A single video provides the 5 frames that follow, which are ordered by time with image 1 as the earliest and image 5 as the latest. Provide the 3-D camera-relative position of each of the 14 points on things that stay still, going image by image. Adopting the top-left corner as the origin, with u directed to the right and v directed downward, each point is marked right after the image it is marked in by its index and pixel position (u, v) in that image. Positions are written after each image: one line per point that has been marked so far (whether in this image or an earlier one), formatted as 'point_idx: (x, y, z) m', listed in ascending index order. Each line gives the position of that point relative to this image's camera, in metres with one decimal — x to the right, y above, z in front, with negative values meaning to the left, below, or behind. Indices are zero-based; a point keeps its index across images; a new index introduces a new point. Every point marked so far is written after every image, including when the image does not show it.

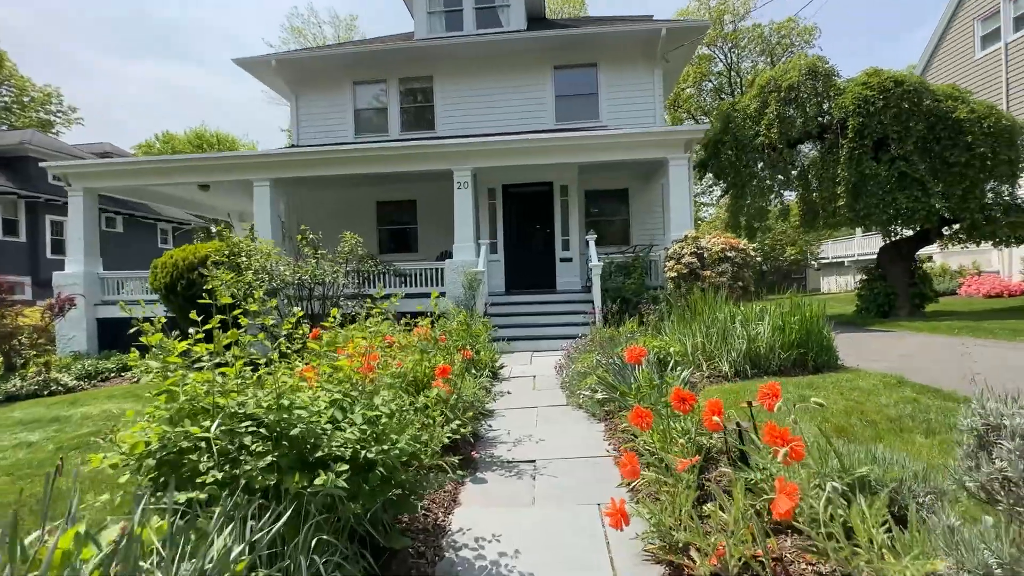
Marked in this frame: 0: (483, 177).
0: (-0.8, +2.8, +12.0) m
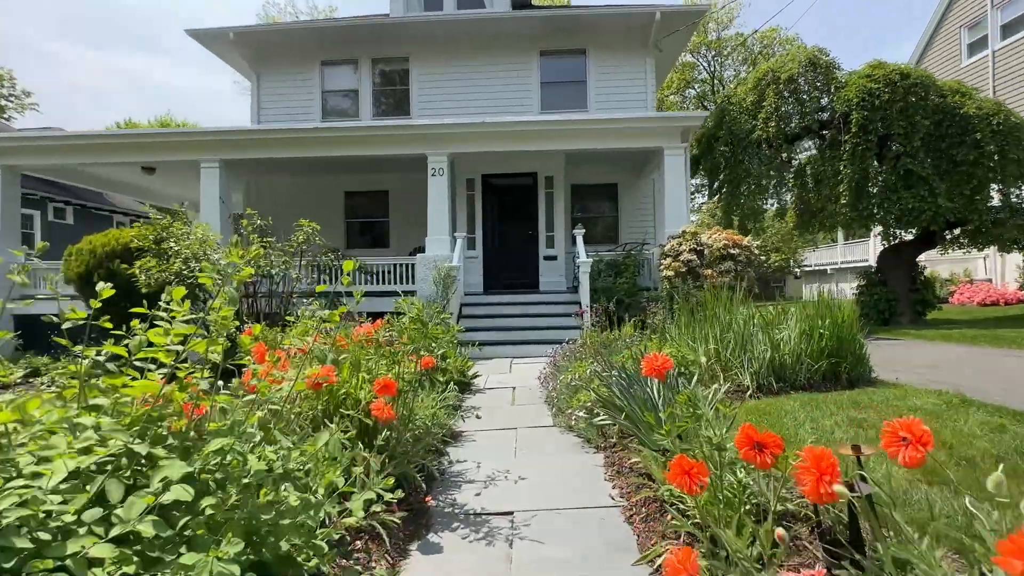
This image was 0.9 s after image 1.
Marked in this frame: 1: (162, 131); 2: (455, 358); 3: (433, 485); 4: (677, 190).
0: (-1.2, +2.9, +11.0) m
1: (-7.3, +3.3, +9.9) m
2: (-0.7, -0.9, +5.5) m
3: (-0.5, -1.3, +3.0) m
4: (+3.3, +2.0, +9.4) m
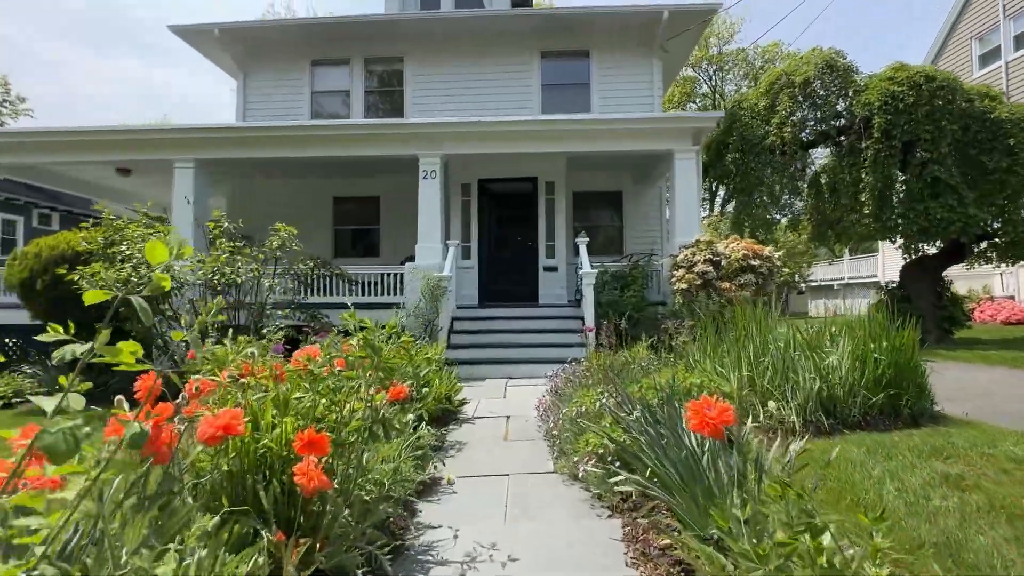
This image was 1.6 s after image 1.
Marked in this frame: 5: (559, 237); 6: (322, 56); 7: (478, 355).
0: (-1.2, +2.6, +10.3) m
1: (-7.4, +3.1, +9.2) m
2: (-0.8, -1.0, +4.7) m
3: (-0.6, -1.3, +2.2) m
4: (+3.2, +1.7, +8.7) m
5: (+1.0, +1.1, +10.2) m
6: (-4.9, +6.0, +12.2) m
7: (-0.5, -1.1, +7.7) m
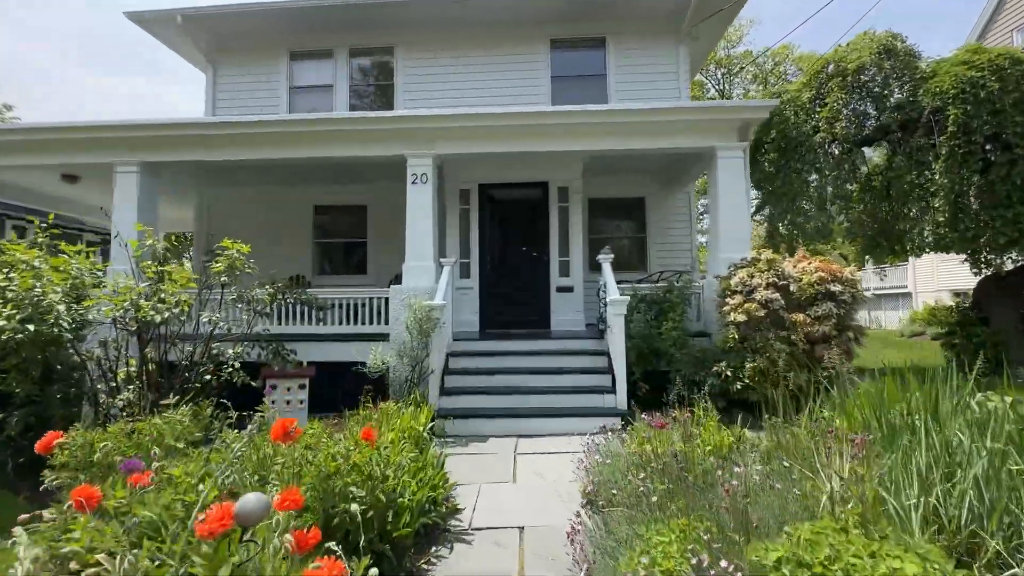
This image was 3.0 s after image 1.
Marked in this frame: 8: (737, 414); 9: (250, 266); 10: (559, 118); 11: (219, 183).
0: (-1.1, +2.1, +8.7) m
1: (-7.2, +2.7, +7.7) m
2: (-0.6, -1.3, +3.1) m
3: (-0.5, -1.6, +0.6) m
4: (+3.4, +1.3, +7.1) m
5: (+1.1, +0.6, +8.6) m
6: (-4.8, +5.5, +10.7) m
7: (-0.4, -1.5, +6.1) m
8: (+2.8, -1.5, +5.8) m
9: (-3.3, +0.3, +5.9) m
10: (+0.7, +2.6, +7.2) m
11: (-6.4, +2.3, +10.3) m
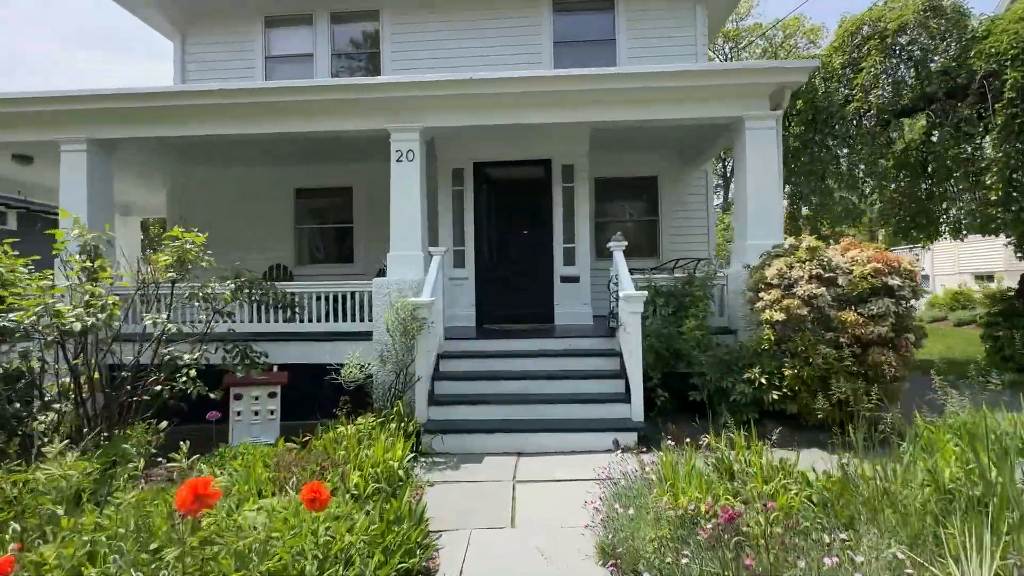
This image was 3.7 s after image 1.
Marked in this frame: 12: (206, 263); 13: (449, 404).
0: (-1.1, +2.3, +7.8) m
1: (-7.3, +2.7, +6.8) m
2: (-0.7, -1.4, +2.4) m
3: (-0.5, -1.8, -0.2) m
4: (+3.3, +1.4, +6.2) m
5: (+1.1, +0.8, +7.8) m
6: (-4.8, +5.7, +9.7) m
7: (-0.4, -1.4, +5.3) m
8: (+2.7, -1.5, +5.0) m
9: (-3.3, +0.3, +5.0) m
10: (+0.7, +2.7, +6.2) m
11: (-6.4, +2.5, +9.4) m
12: (-3.3, +0.3, +5.1) m
13: (-0.7, -1.3, +5.3) m
